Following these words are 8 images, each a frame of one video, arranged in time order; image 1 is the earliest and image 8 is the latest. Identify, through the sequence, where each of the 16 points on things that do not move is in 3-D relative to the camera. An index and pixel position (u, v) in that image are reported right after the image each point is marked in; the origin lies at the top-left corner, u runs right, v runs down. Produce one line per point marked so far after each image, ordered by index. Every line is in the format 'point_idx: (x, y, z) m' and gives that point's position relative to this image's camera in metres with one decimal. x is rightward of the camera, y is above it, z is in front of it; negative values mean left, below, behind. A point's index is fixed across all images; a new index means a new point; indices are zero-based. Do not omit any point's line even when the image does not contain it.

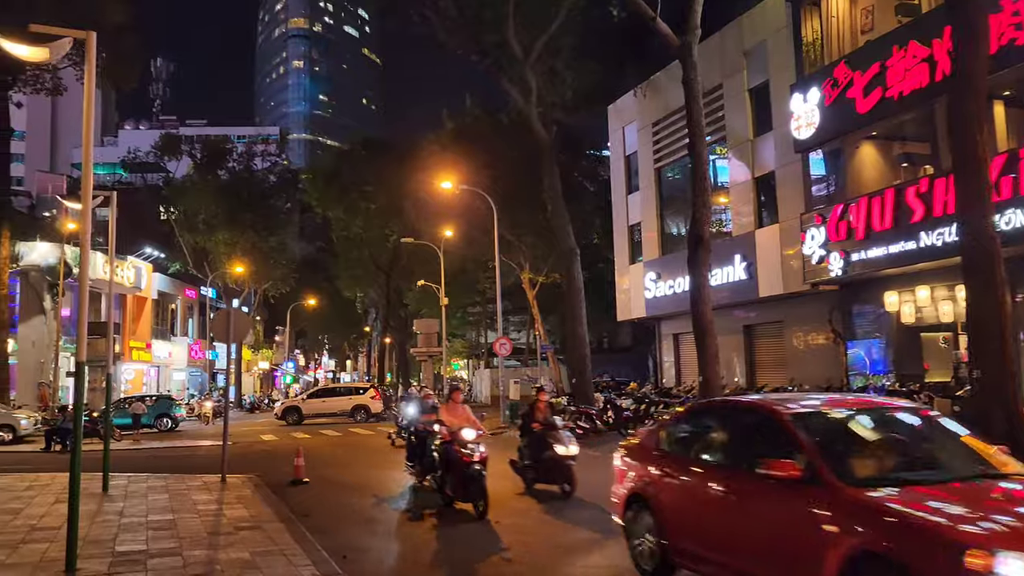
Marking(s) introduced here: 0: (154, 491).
0: (-5.6, -3.2, +13.1) m
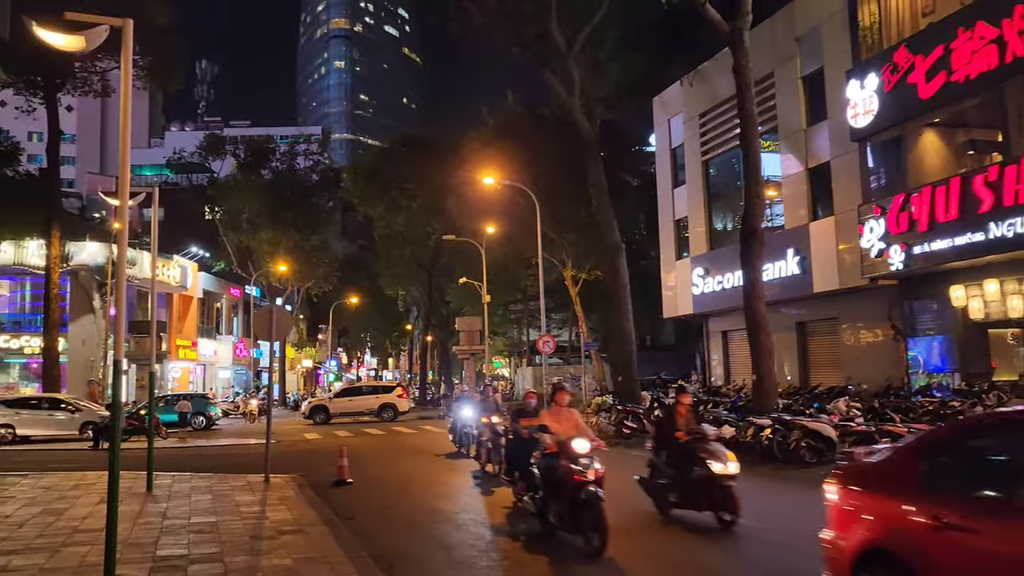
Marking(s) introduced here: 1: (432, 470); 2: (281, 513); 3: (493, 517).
0: (-4.9, -3.2, +12.9) m
1: (-1.5, -3.4, +15.7) m
2: (-3.0, -2.9, +10.8) m
3: (-0.2, -2.9, +10.6) m
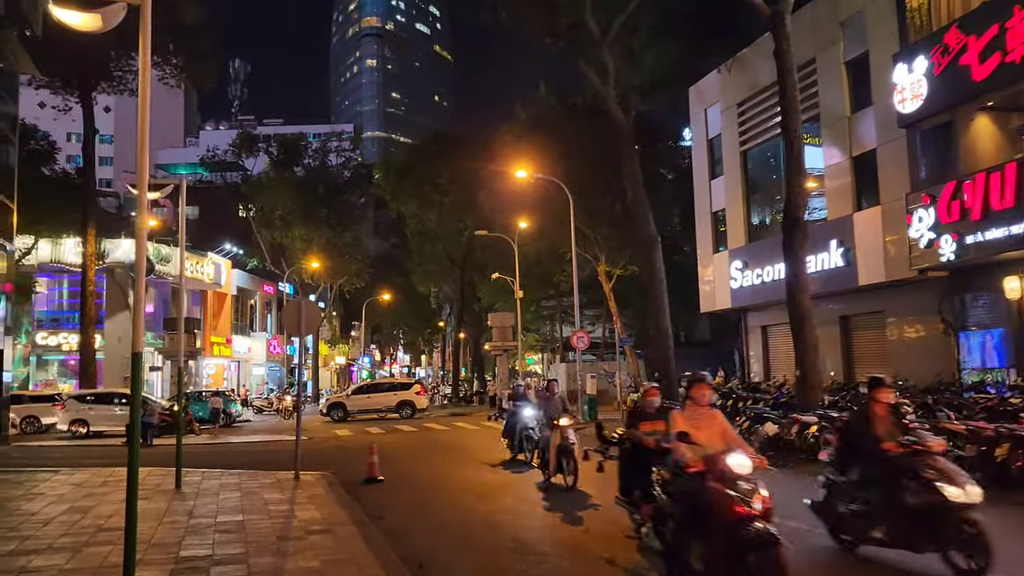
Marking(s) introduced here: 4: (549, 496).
0: (-4.3, -3.1, +12.7) m
1: (-0.8, -3.3, +15.3) m
2: (-2.5, -2.8, +10.5) m
3: (+0.2, -2.8, +10.1) m
4: (+0.5, -2.9, +11.7) m
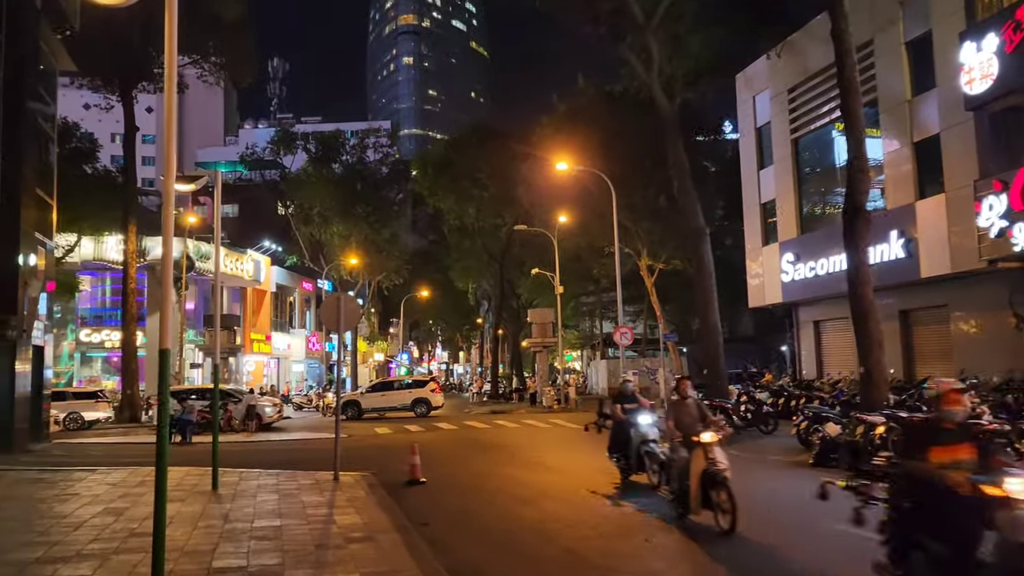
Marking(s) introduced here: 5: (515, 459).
0: (-3.6, -3.0, +12.2) m
1: (0.0, -3.2, +14.7) m
2: (-1.9, -2.7, +10.0) m
3: (+0.8, -2.7, +9.5) m
4: (+1.2, -2.8, +11.0) m
5: (+0.1, -3.4, +16.5) m
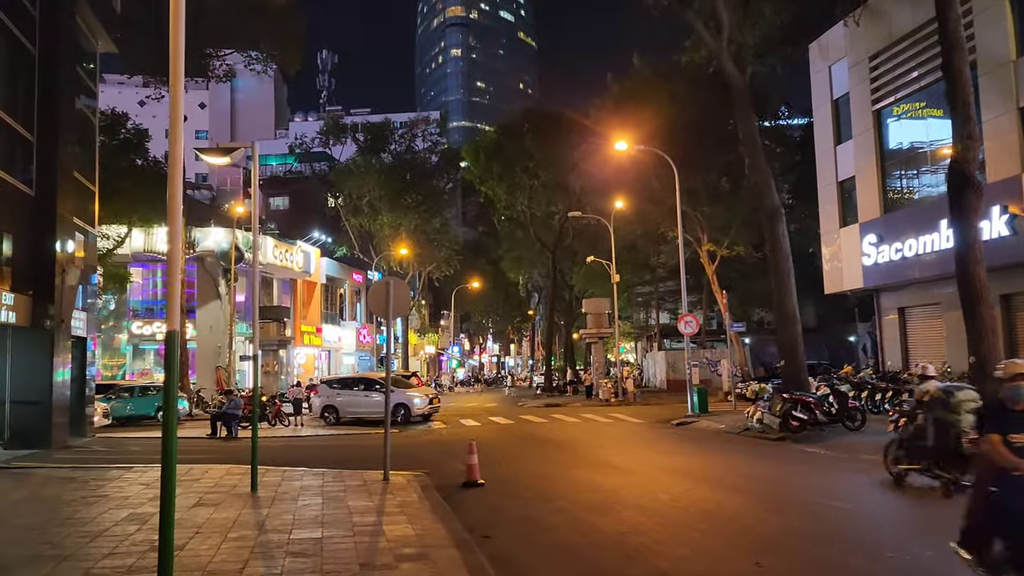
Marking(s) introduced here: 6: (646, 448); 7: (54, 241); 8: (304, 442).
0: (-2.7, -2.7, +11.1) m
1: (+1.0, -2.9, +13.3) m
2: (-1.2, -2.5, +8.7) m
3: (+1.5, -2.4, +8.0) m
4: (+2.0, -2.6, +9.5) m
5: (+1.2, -3.1, +15.1) m
6: (+2.7, -3.2, +16.7) m
7: (-9.5, +1.0, +17.3) m
8: (-4.7, -3.4, +18.7) m
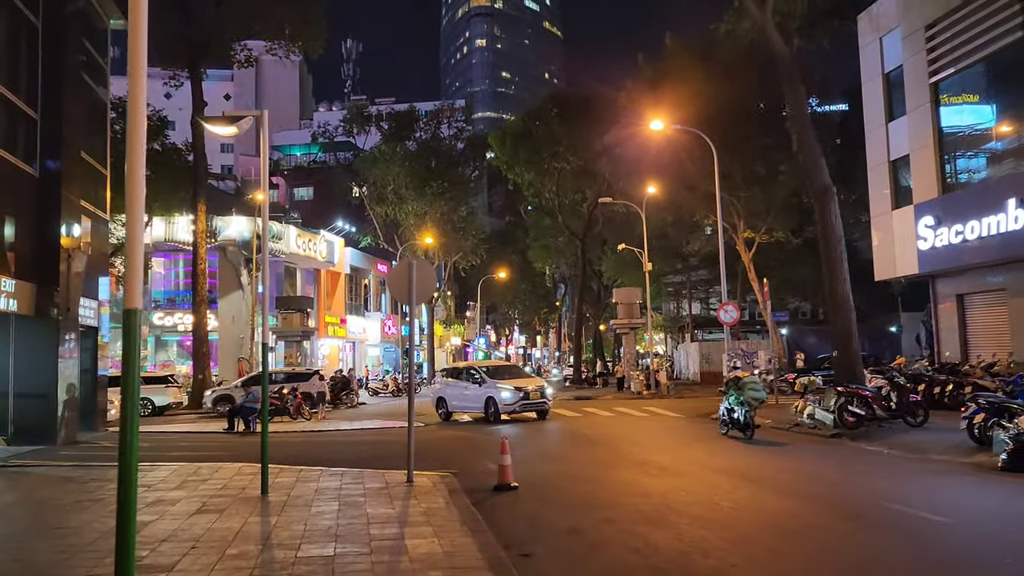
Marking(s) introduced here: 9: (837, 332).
0: (-2.3, -2.5, +9.9) m
1: (+1.5, -2.6, +12.1) m
2: (-0.8, -2.3, +7.5) m
3: (+1.9, -2.2, +6.8) m
4: (+2.4, -2.3, +8.3) m
5: (+1.8, -2.8, +13.9) m
6: (+3.3, -2.9, +15.4) m
7: (-8.8, +1.2, +16.3) m
8: (-4.0, -3.2, +17.6) m
9: (+7.4, -1.0, +19.2) m
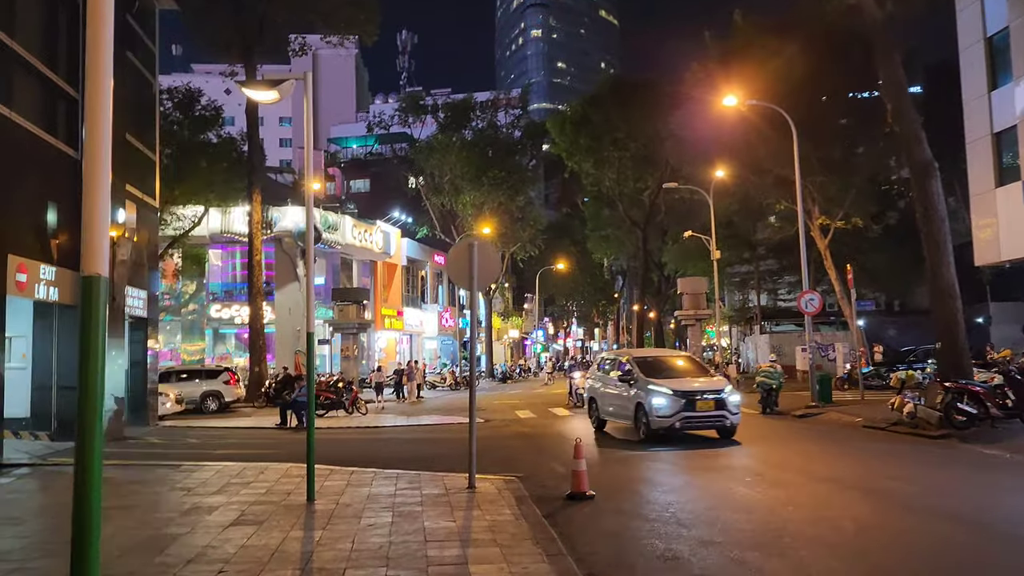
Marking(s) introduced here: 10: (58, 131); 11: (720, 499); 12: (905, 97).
0: (-1.5, -2.3, +8.8) m
1: (+2.5, -2.4, +10.6) m
2: (-0.1, -2.1, +6.3) m
3: (+2.5, -2.1, +5.4) m
4: (+3.1, -2.1, +6.8) m
5: (+2.9, -2.5, +12.4) m
6: (+4.5, -2.6, +13.8) m
7: (-7.6, +1.4, +15.6) m
8: (-2.7, -2.9, +16.6) m
9: (+8.8, -0.7, +17.3) m
10: (-8.0, +2.8, +14.8) m
11: (+2.3, -2.3, +9.2) m
12: (+8.5, +4.1, +18.1) m
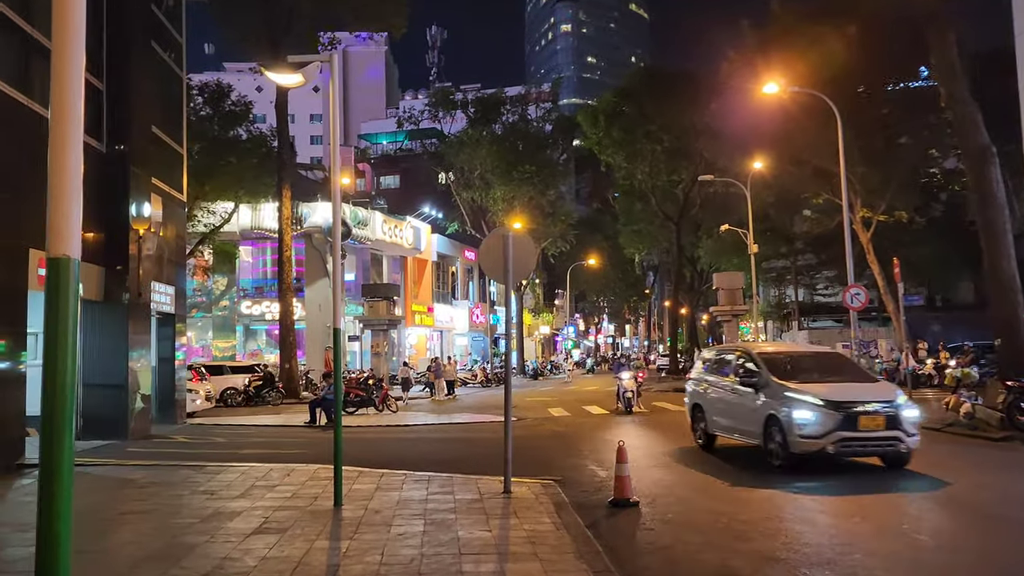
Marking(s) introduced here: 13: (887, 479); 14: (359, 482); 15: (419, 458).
0: (-1.1, -2.2, +8.3) m
1: (+2.9, -2.3, +10.0) m
2: (+0.2, -2.0, +5.7) m
3: (+2.8, -2.0, +4.7) m
4: (+3.4, -2.1, +6.1) m
5: (+3.4, -2.5, +11.8) m
6: (+5.0, -2.5, +13.1) m
7: (-7.0, +1.5, +15.2) m
8: (-2.0, -2.8, +16.1) m
9: (+9.5, -0.5, +16.4) m
10: (-7.4, +2.9, +14.4) m
11: (+2.7, -2.2, +8.5) m
12: (+9.2, +4.3, +17.2) m
13: (+4.5, -2.3, +10.2) m
14: (-1.9, -2.3, +10.2) m
15: (-1.4, -2.5, +12.4) m
